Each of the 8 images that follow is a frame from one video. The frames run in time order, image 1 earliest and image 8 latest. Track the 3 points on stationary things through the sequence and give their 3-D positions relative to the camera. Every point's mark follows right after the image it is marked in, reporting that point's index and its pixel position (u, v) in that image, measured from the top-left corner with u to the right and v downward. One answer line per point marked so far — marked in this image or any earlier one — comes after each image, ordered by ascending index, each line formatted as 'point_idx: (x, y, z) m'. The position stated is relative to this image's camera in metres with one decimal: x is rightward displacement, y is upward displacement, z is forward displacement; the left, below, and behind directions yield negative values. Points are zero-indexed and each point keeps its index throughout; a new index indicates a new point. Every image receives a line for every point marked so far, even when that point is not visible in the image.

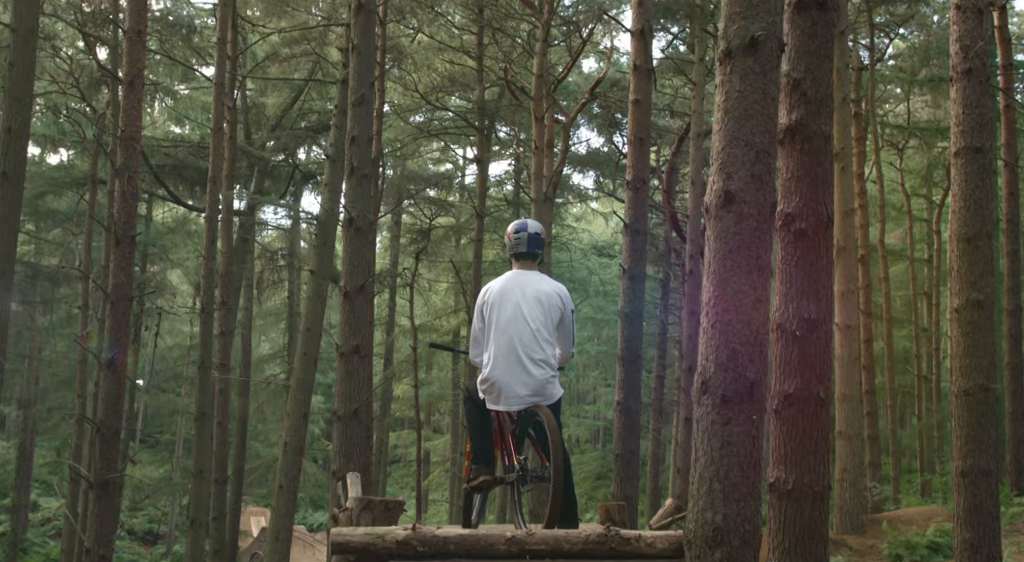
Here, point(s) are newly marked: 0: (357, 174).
0: (-1.5, +1.1, +11.9) m
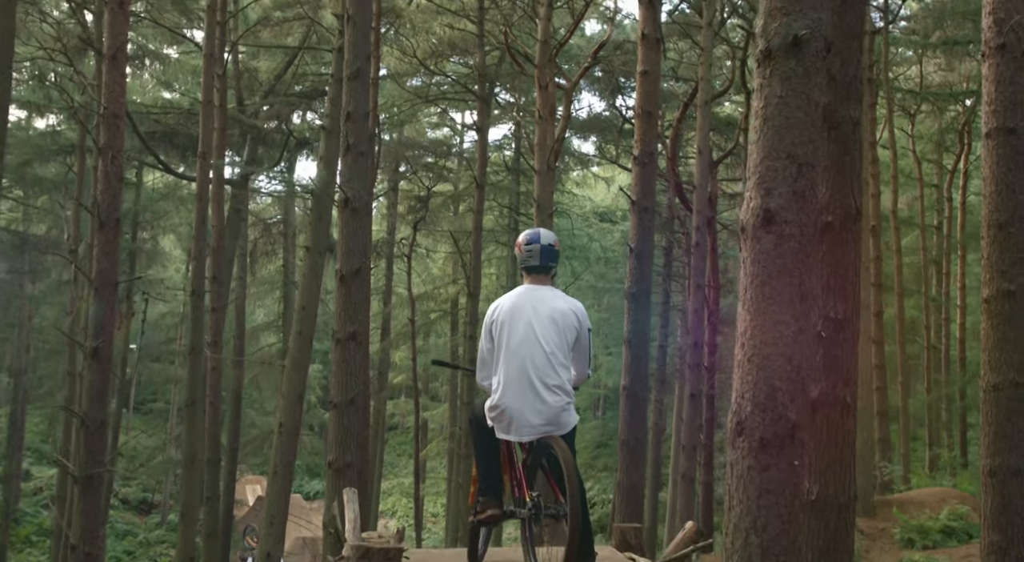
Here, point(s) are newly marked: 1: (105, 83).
0: (-1.5, +1.2, +11.3) m
1: (-3.7, +1.8, +10.8) m
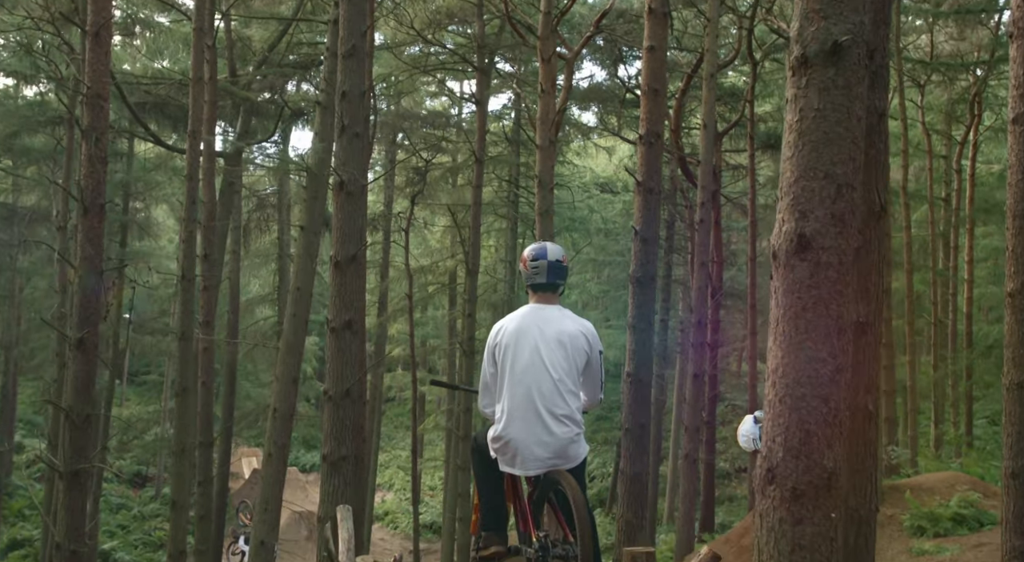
0: (-1.5, +1.3, +10.9) m
1: (-3.7, +1.9, +10.3) m
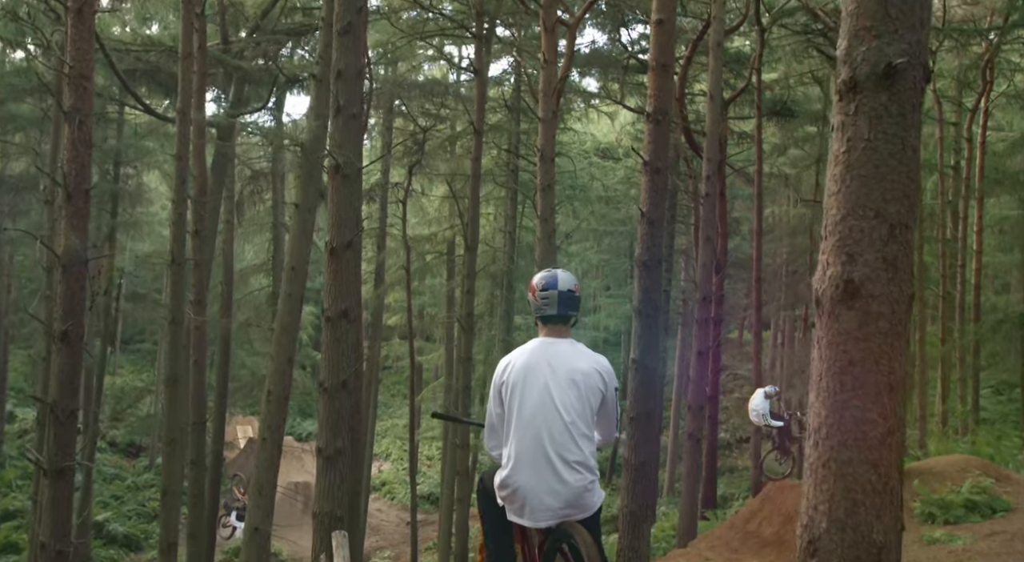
0: (-1.5, +1.5, +10.4) m
1: (-3.6, +2.0, +9.8) m
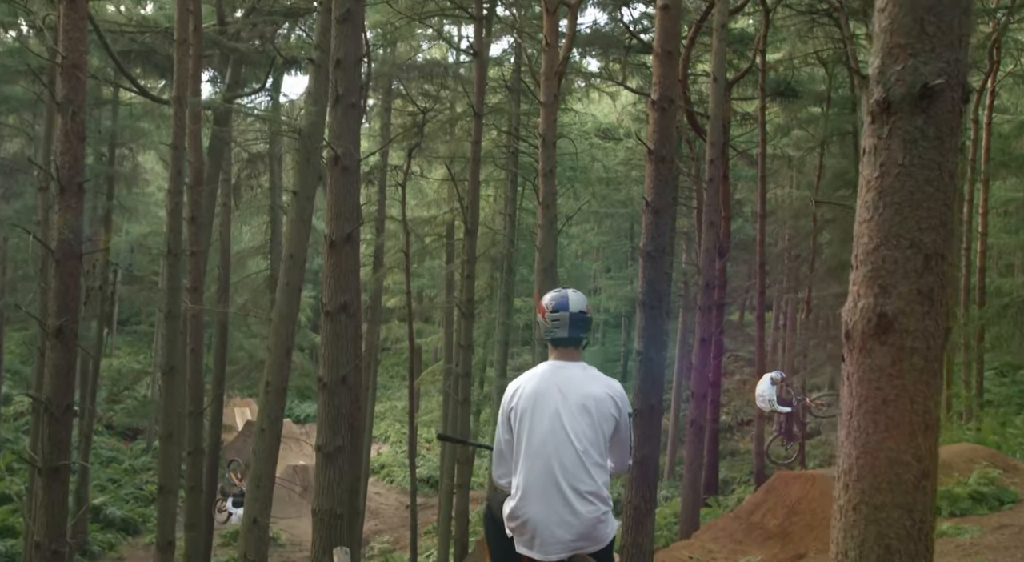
0: (-1.4, +1.5, +10.1) m
1: (-3.6, +2.0, +9.6) m
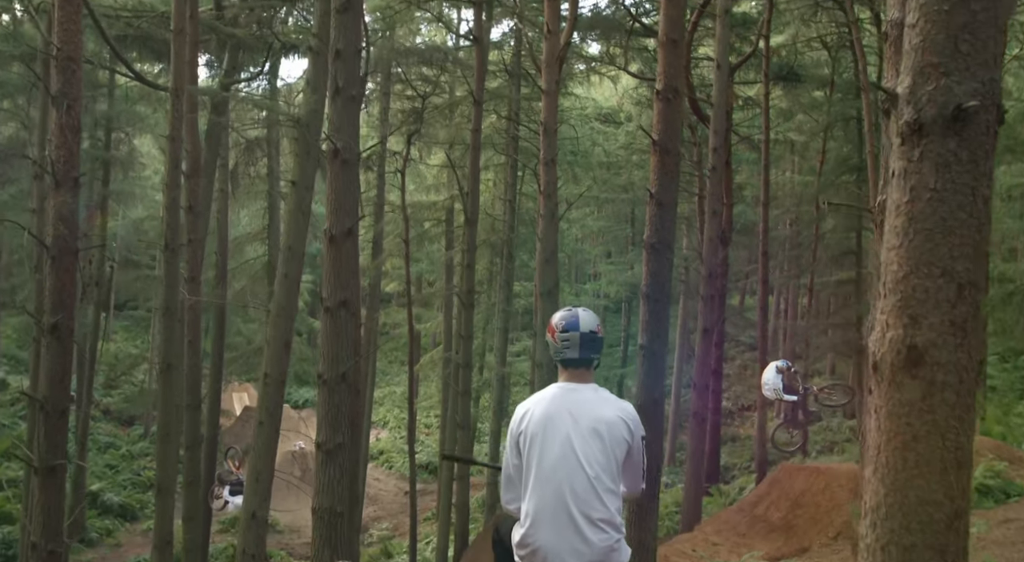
0: (-1.4, +1.6, +9.9) m
1: (-3.6, +2.1, +9.3) m
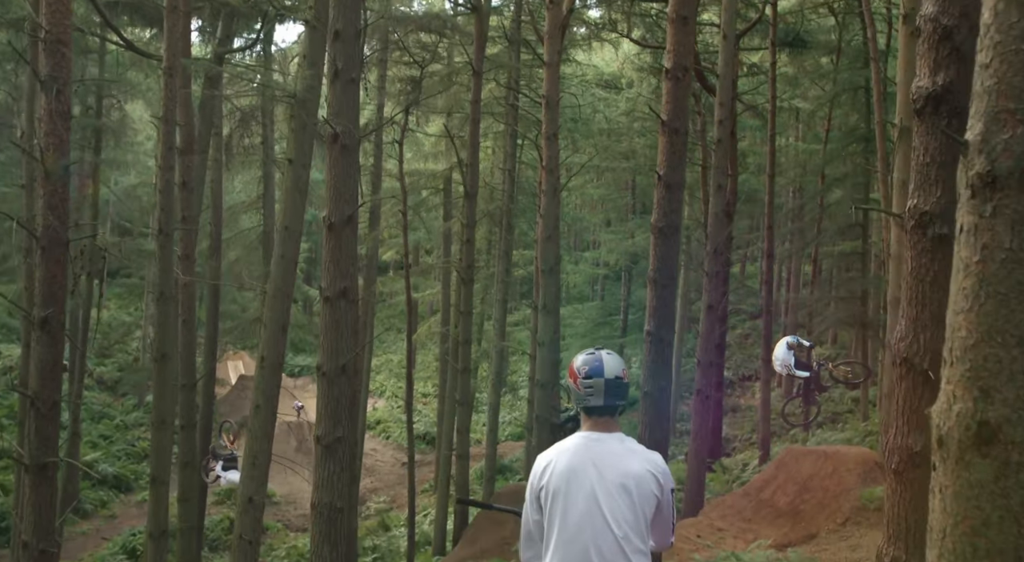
0: (-1.4, +1.6, +9.5) m
1: (-3.5, +2.1, +8.9) m
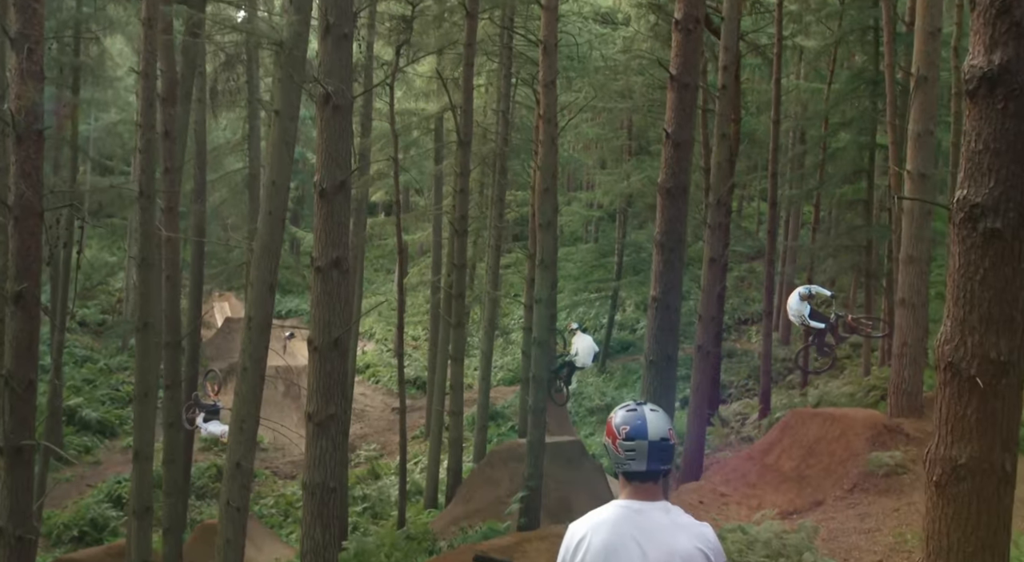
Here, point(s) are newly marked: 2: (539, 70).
0: (-1.3, +1.9, +8.9) m
1: (-3.5, +2.3, +8.2) m
2: (+0.3, +2.5, +14.1) m
